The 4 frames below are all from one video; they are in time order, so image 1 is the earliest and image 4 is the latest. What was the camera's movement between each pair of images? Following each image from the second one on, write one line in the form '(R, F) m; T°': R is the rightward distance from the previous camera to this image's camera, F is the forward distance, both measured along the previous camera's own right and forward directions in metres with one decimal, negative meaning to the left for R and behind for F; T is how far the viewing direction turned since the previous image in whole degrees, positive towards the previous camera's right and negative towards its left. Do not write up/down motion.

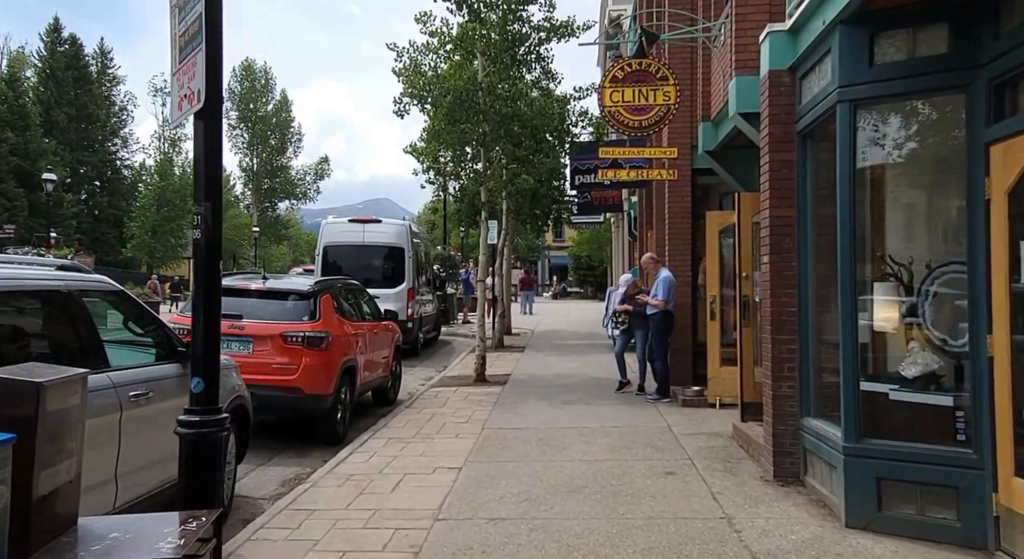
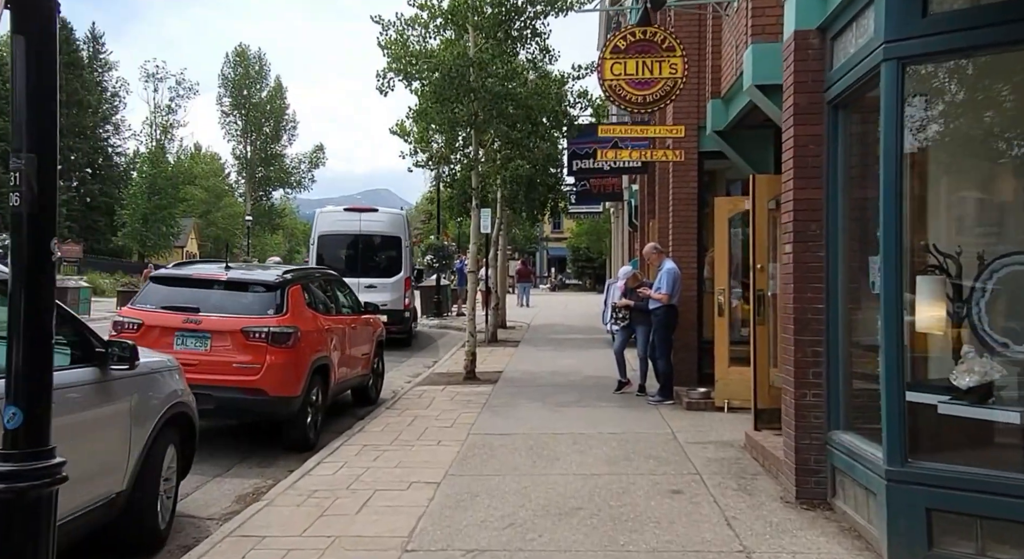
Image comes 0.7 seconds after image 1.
(+0.1, +0.9) m; 0°
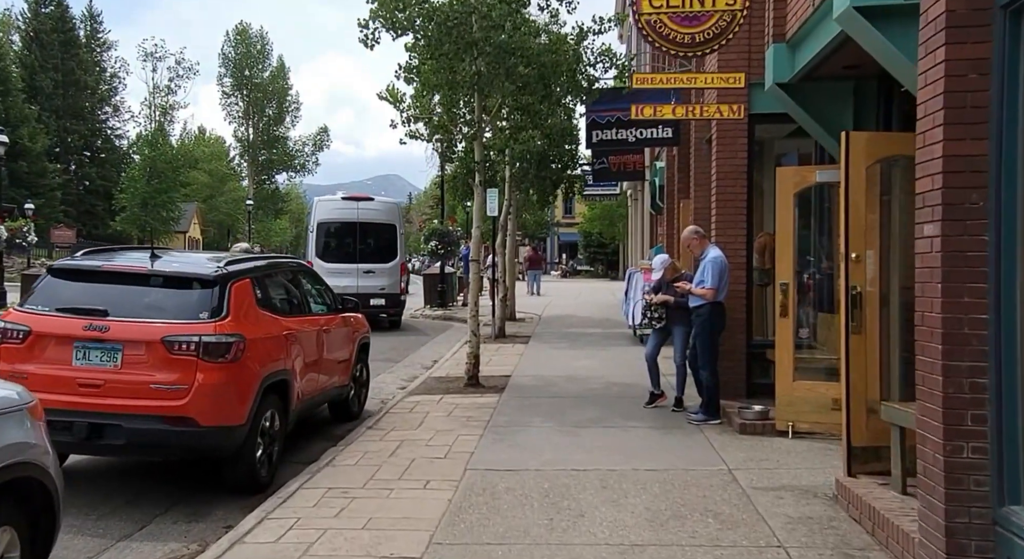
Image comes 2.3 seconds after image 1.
(0.0, +2.0) m; -1°
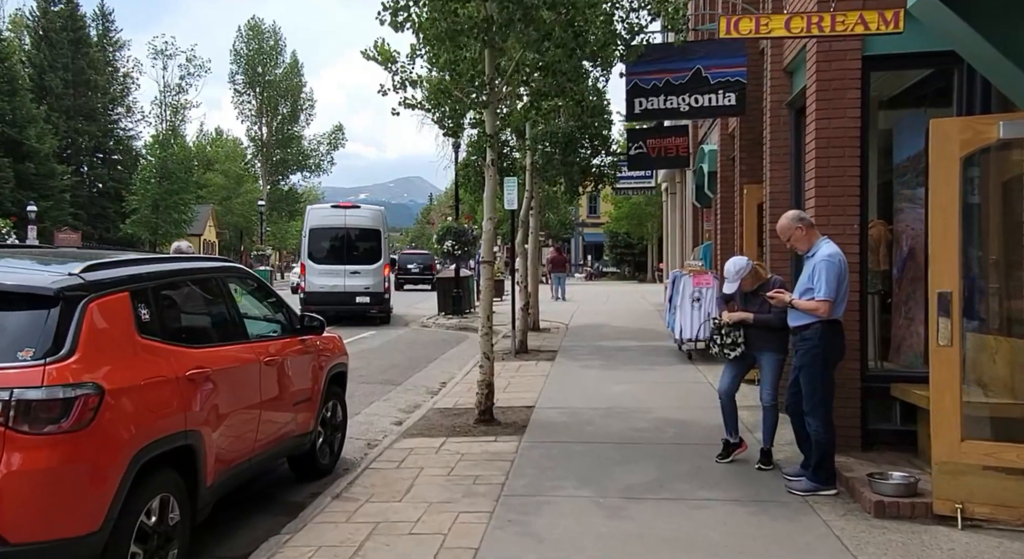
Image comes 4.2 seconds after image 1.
(0.0, +2.5) m; -1°
